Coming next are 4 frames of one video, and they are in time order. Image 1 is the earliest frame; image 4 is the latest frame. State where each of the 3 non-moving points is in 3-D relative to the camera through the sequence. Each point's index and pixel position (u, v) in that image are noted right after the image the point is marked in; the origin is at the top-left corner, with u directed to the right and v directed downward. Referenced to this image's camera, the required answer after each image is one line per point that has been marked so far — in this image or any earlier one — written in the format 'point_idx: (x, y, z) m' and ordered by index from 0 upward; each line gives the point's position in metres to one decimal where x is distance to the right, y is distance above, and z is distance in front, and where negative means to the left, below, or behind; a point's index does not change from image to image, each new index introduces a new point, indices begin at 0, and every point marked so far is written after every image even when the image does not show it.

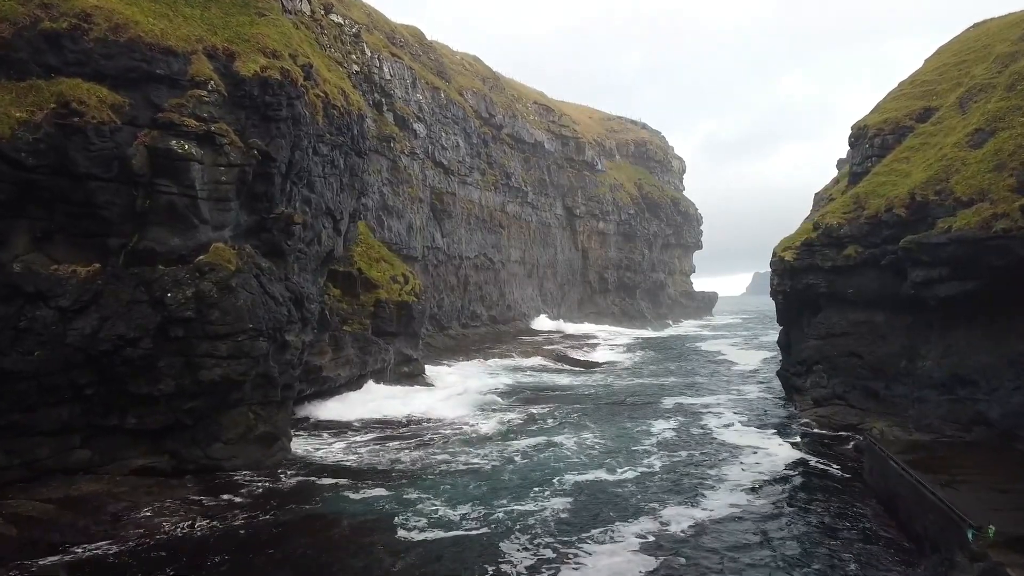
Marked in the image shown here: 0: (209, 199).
0: (-6.6, +1.9, +19.6) m
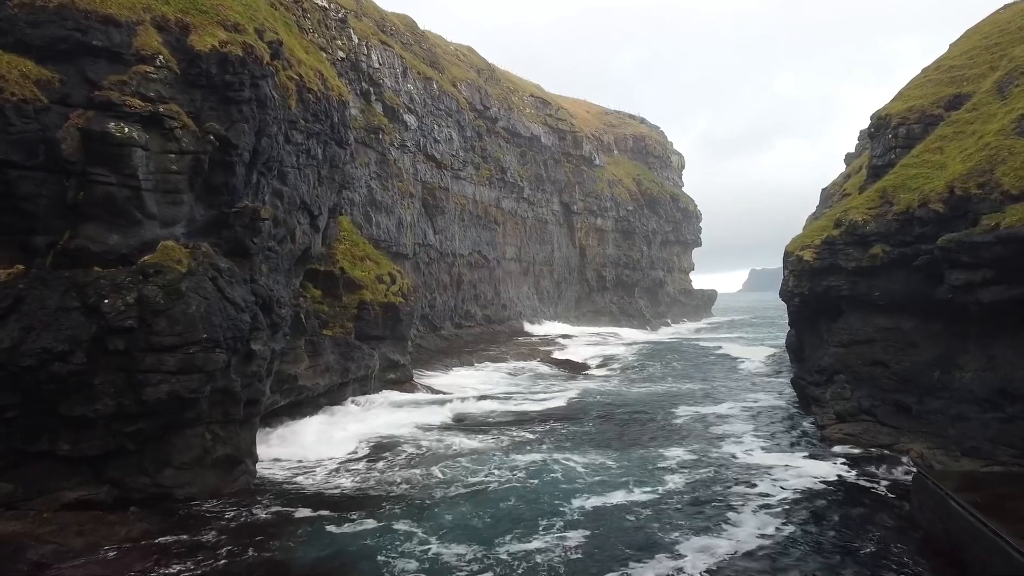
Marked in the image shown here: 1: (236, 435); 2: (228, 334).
0: (-6.7, +1.9, +17.1) m
1: (-6.0, -3.2, +19.5) m
2: (-5.8, -0.9, +18.3) m
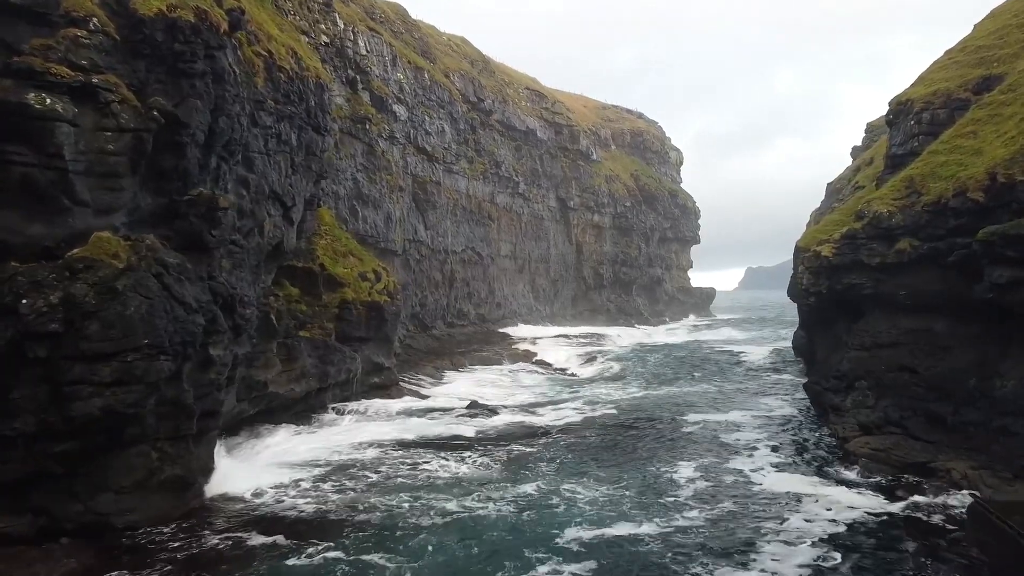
0: (-6.9, +1.9, +14.8) m
1: (-6.2, -3.1, +17.2) m
2: (-6.0, -0.9, +16.0) m
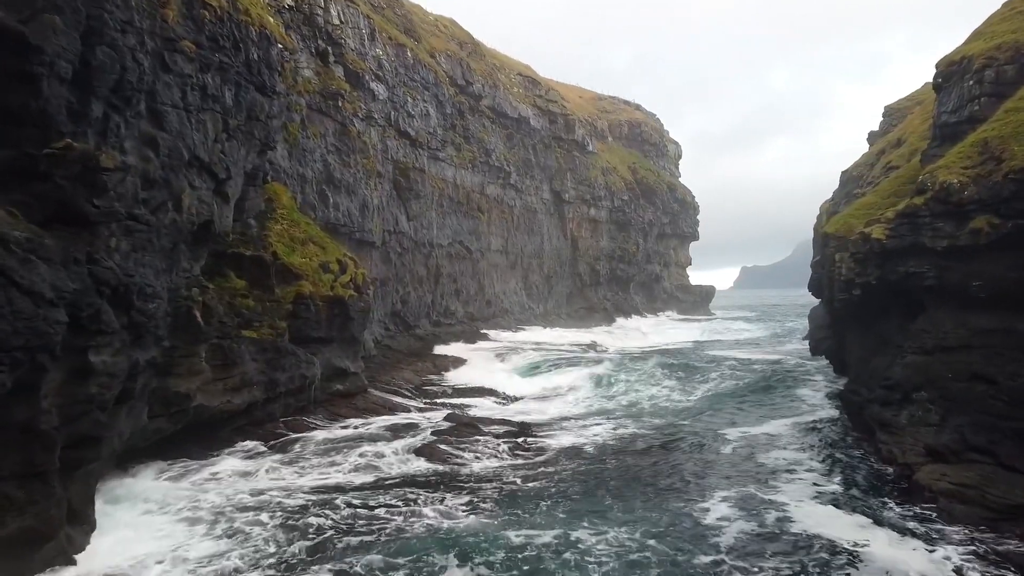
0: (-7.3, +2.1, +10.3) m
1: (-6.6, -2.9, +12.7) m
2: (-6.3, -0.7, +11.6) m
